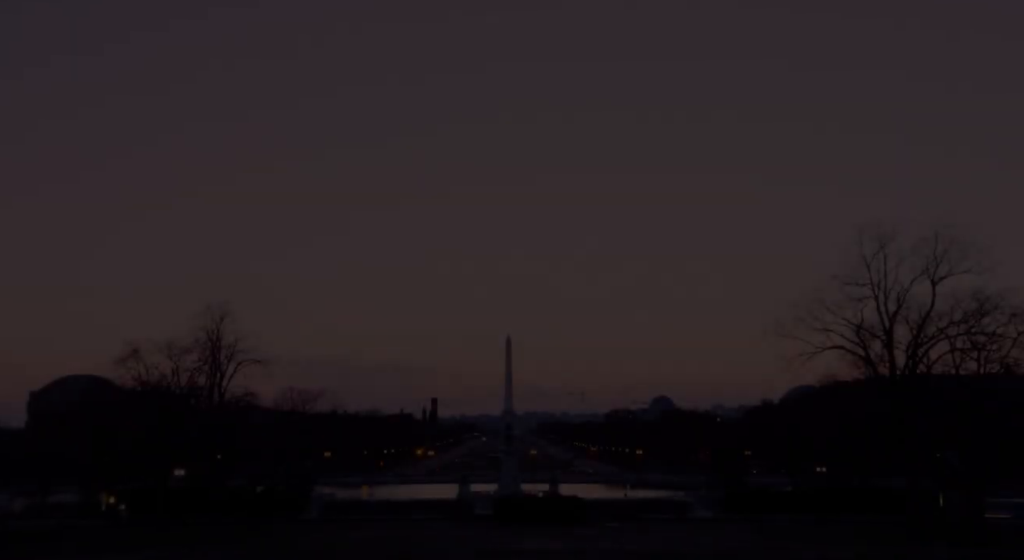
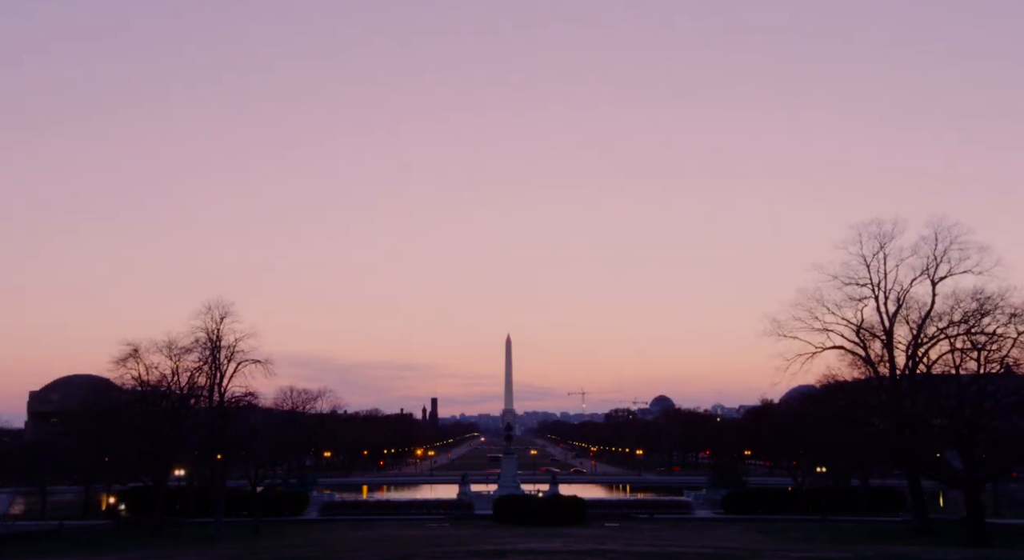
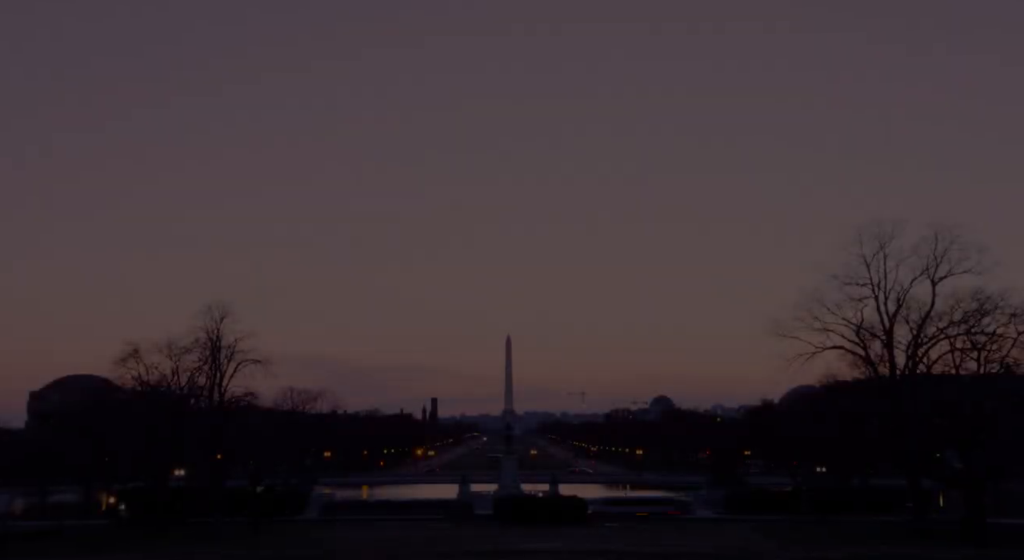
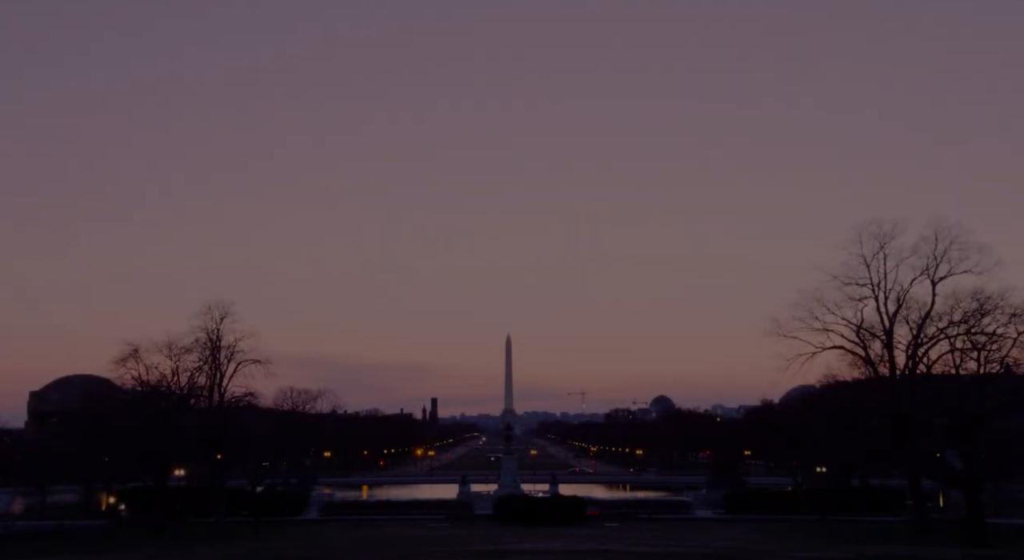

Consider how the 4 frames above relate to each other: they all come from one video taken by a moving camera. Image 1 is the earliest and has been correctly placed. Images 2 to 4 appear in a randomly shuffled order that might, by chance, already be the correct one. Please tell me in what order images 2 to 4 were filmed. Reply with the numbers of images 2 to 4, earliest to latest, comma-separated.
3, 4, 2
